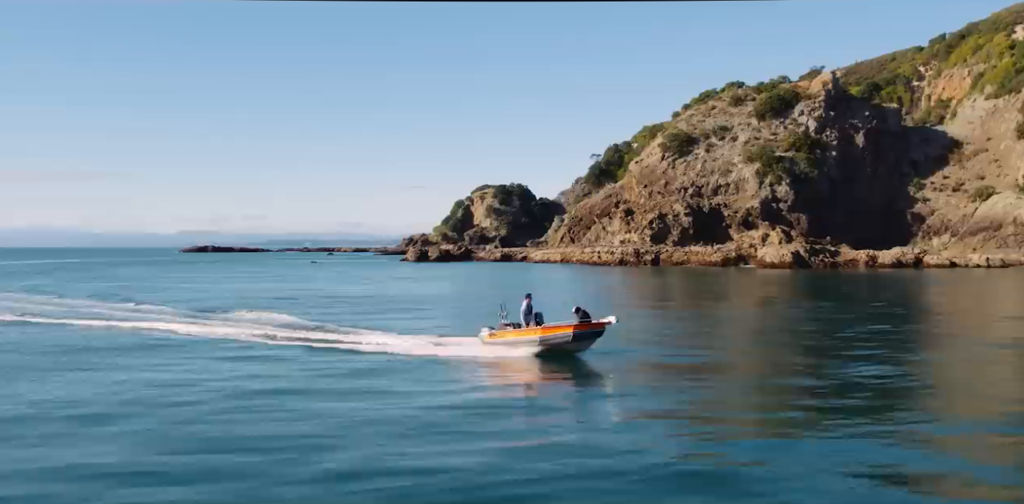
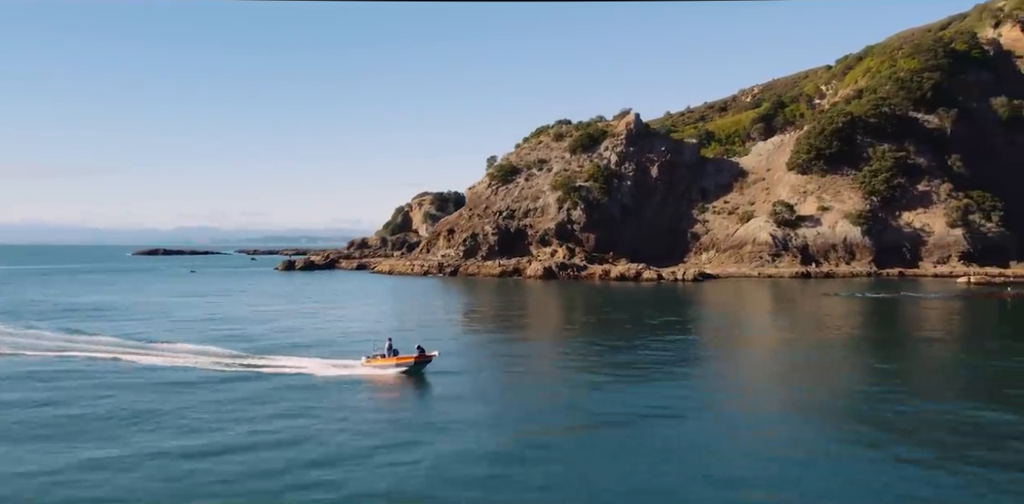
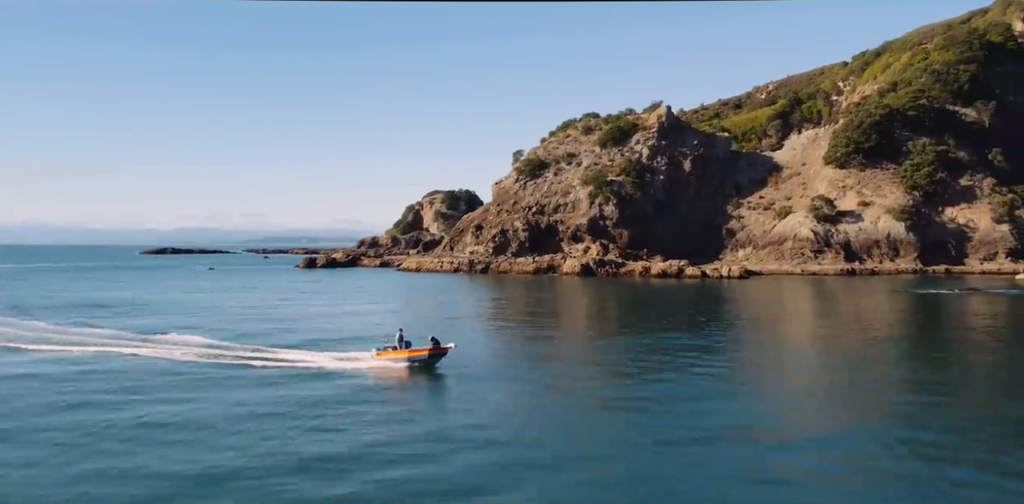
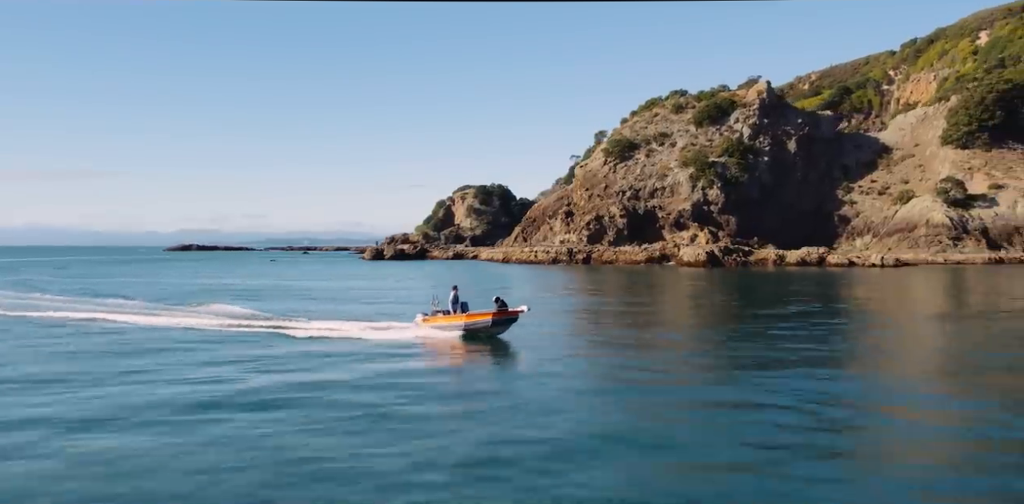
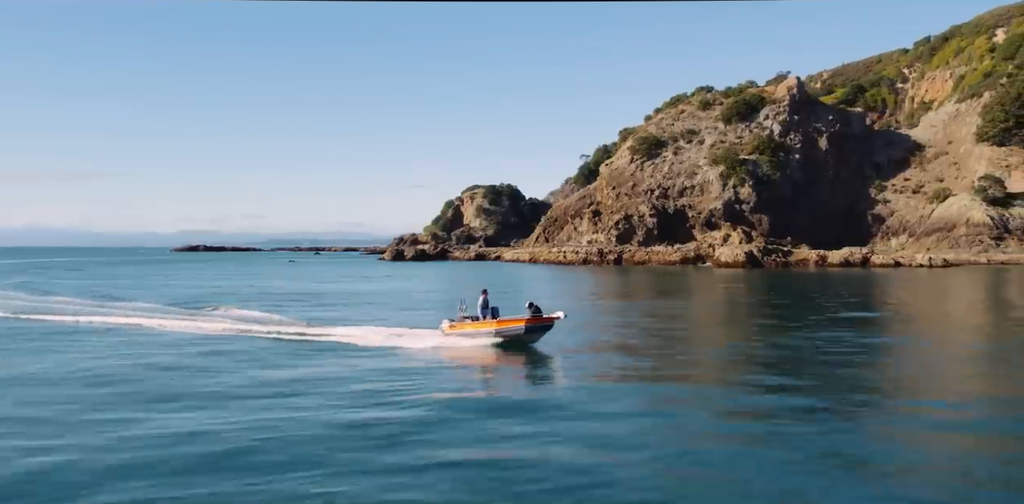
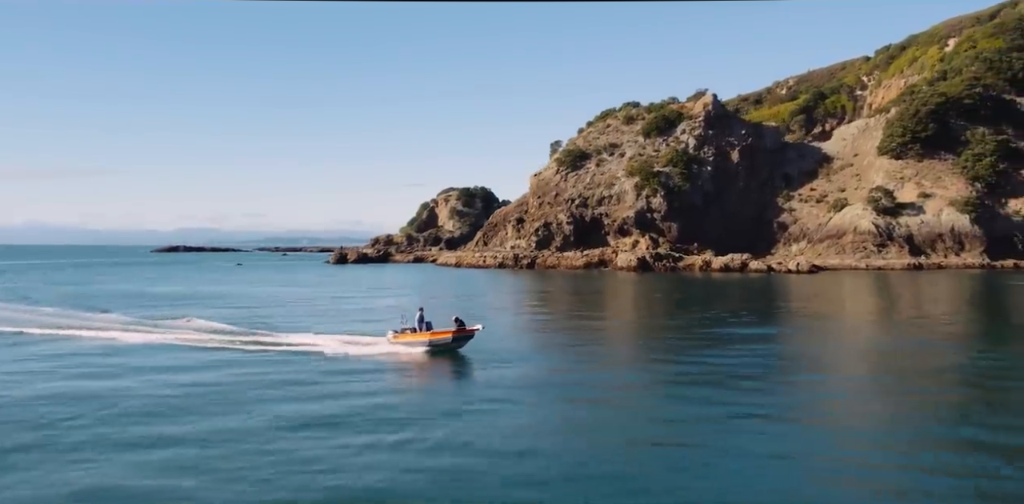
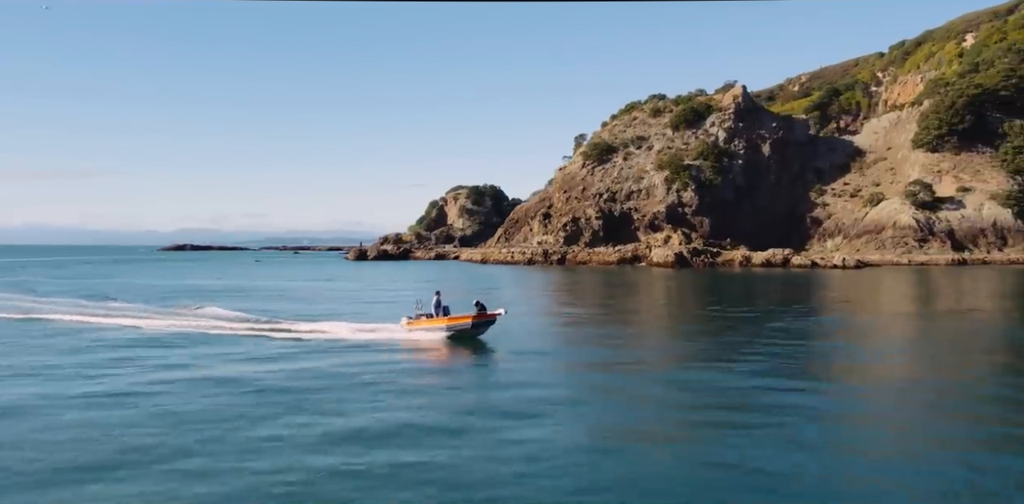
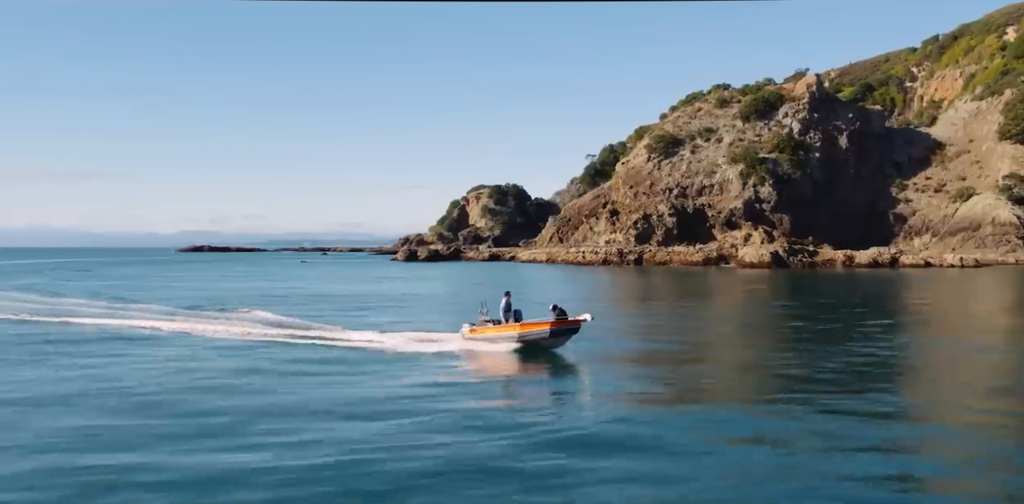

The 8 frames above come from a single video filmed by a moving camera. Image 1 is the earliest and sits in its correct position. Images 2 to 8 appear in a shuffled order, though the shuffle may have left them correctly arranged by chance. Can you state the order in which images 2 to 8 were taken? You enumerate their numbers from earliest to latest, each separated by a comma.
8, 5, 4, 7, 6, 3, 2
